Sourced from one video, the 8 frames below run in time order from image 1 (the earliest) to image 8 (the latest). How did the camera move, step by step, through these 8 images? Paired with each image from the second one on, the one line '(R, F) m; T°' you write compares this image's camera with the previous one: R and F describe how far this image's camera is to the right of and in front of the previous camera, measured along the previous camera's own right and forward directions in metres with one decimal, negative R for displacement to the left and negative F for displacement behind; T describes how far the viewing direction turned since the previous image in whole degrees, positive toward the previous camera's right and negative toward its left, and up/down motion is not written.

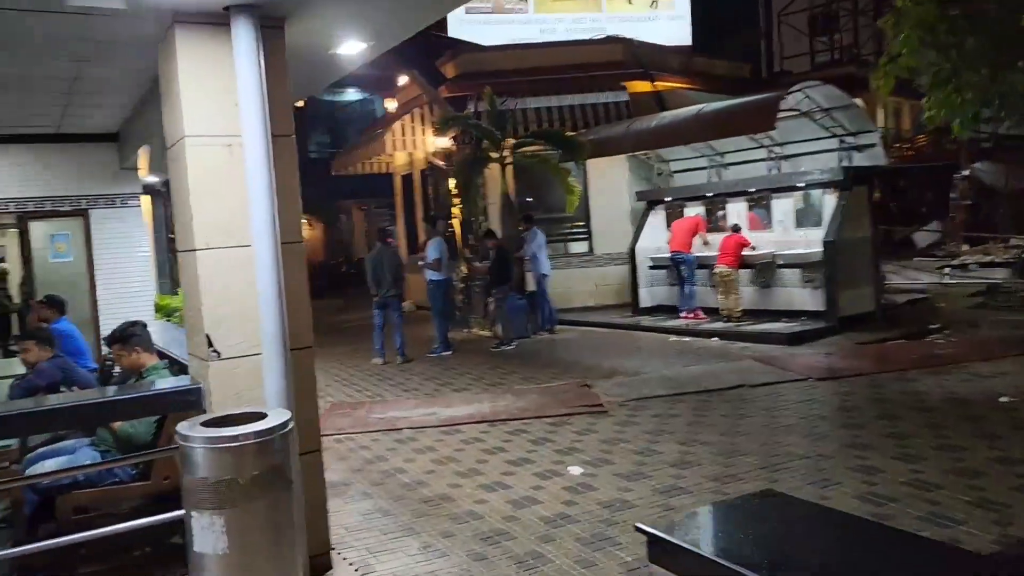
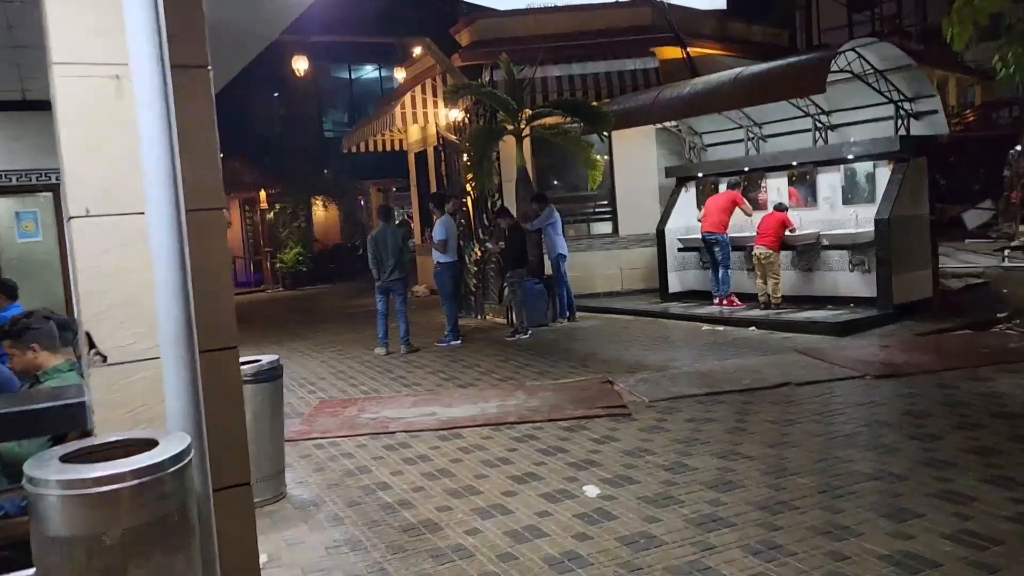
(+0.1, +1.0) m; -2°
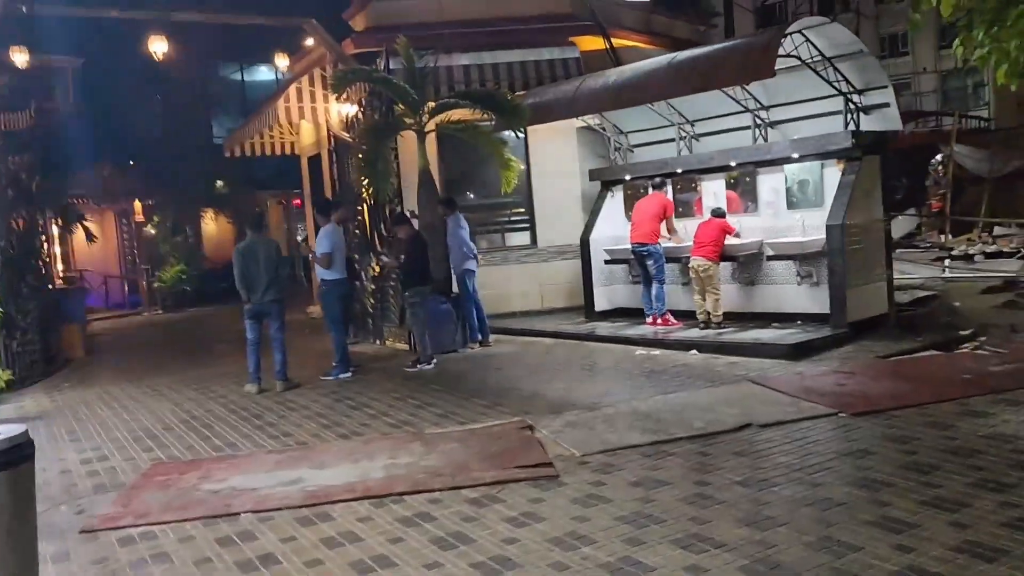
(+0.2, +1.6) m; +6°
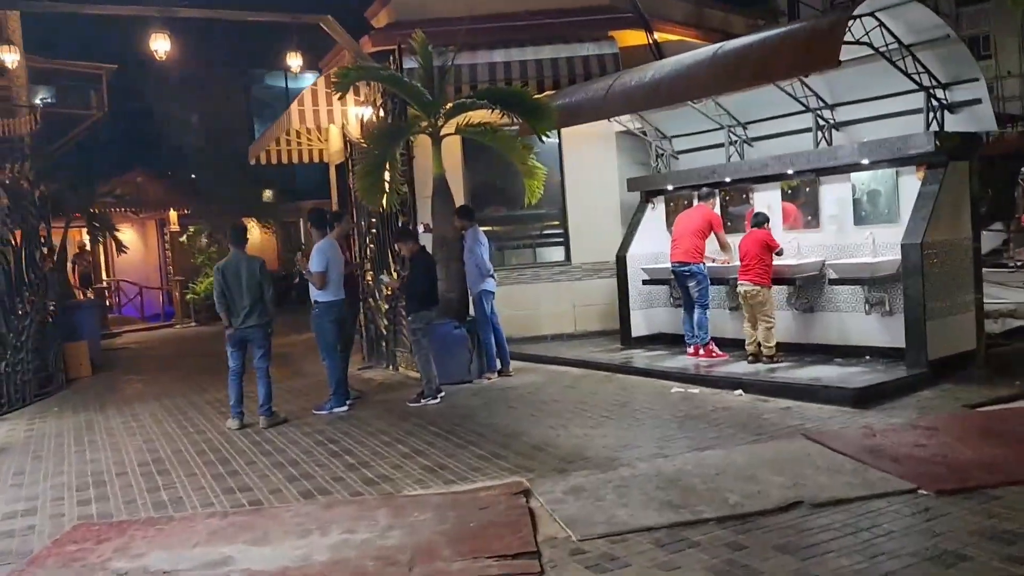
(+0.4, +1.2) m; -4°
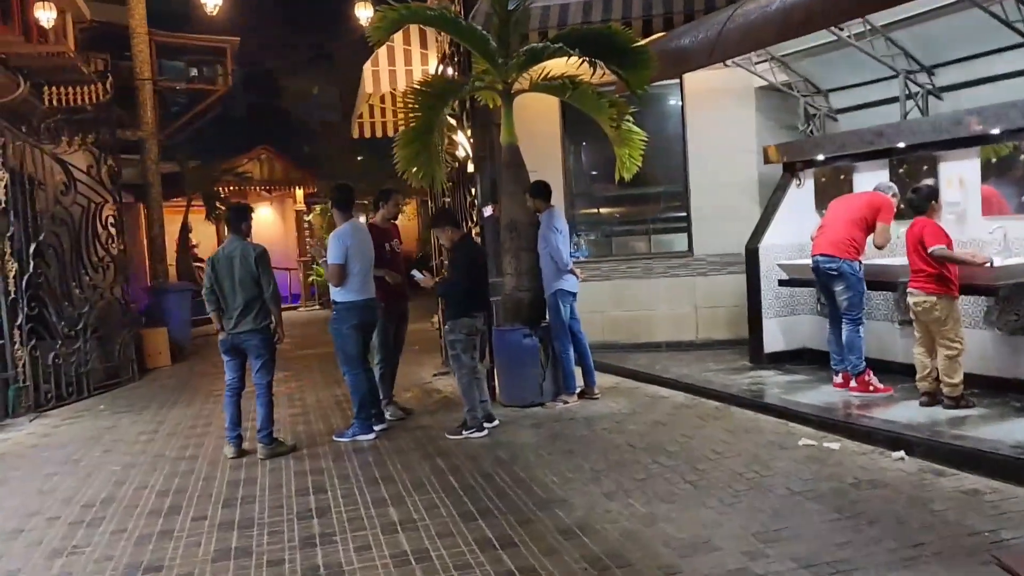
(+0.8, +2.0) m; -12°
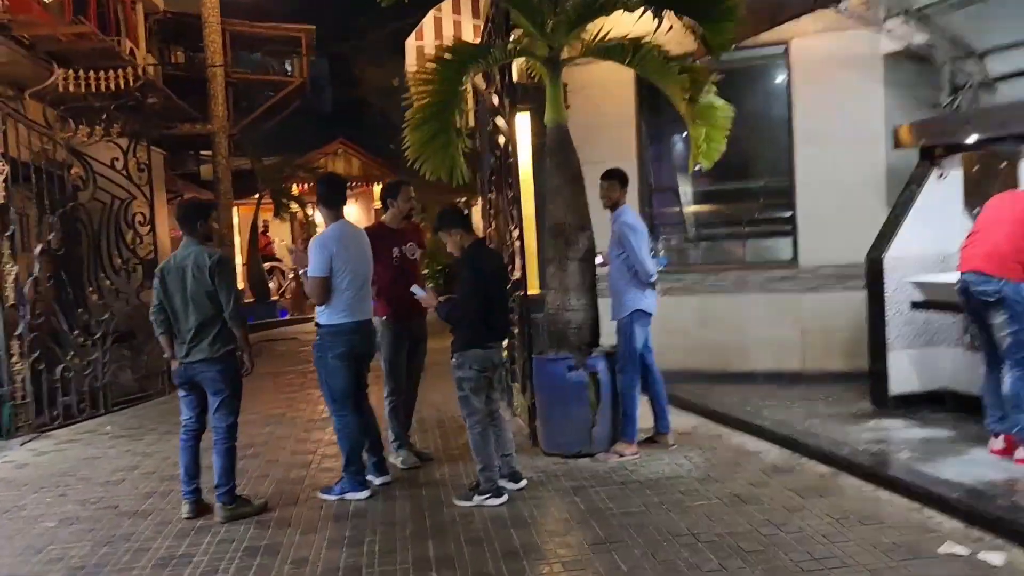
(+0.5, +1.5) m; -8°
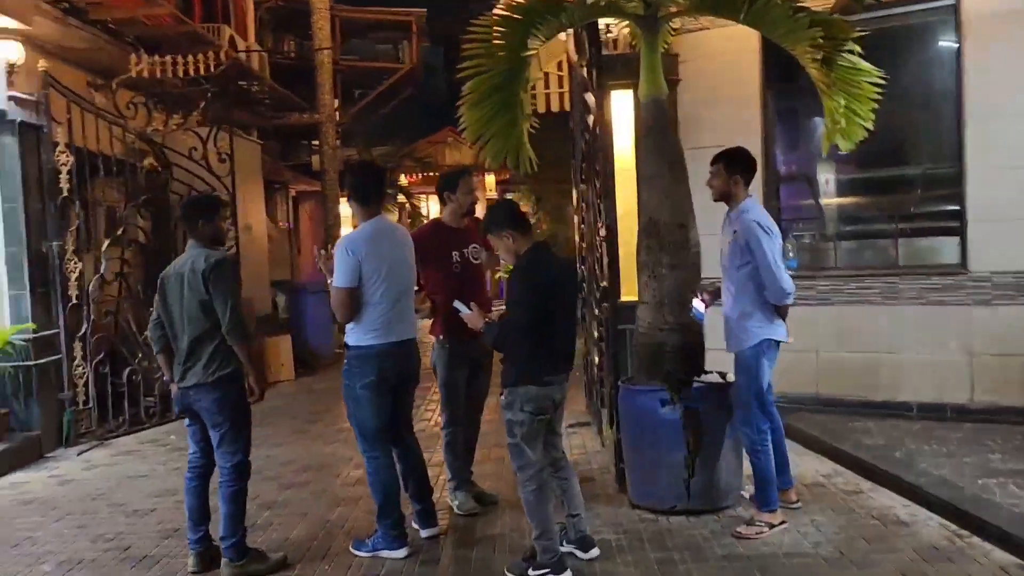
(+0.3, +1.1) m; -9°
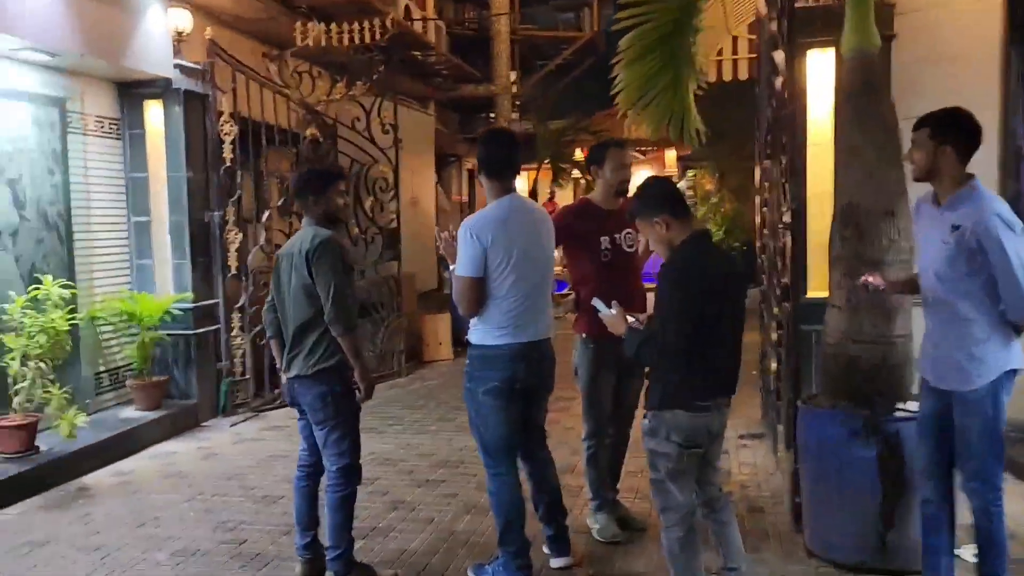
(+0.1, +0.7) m; -12°
